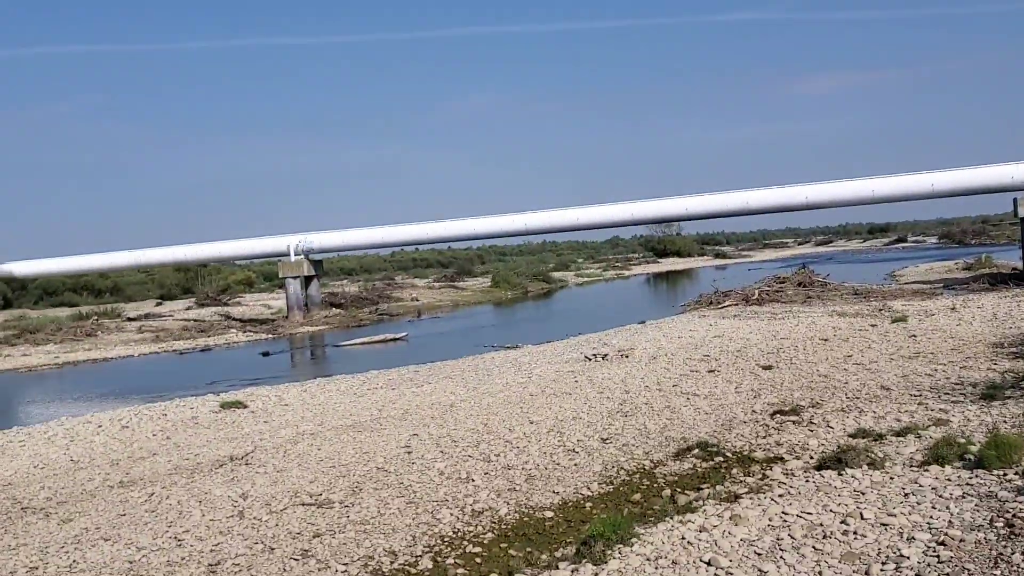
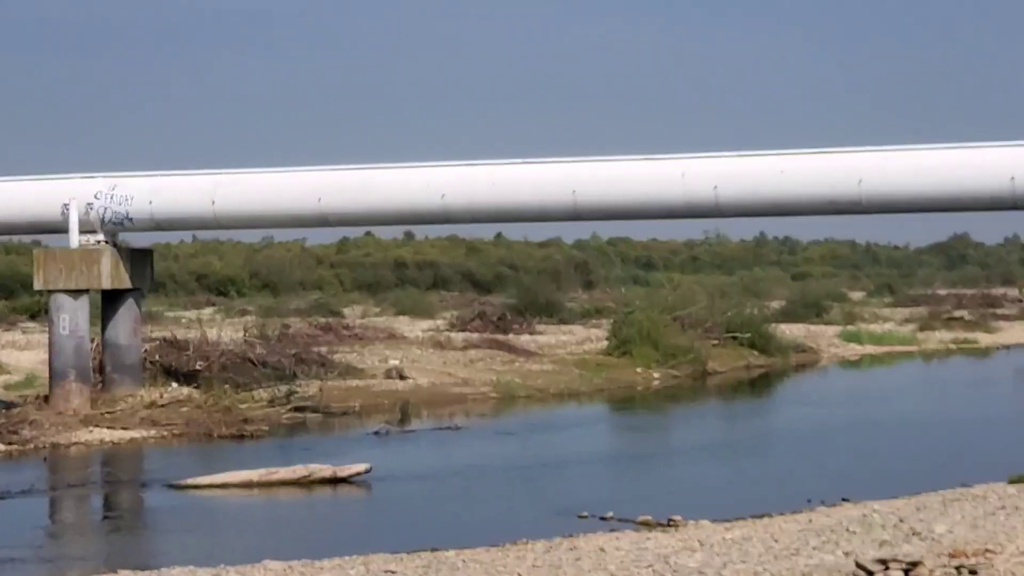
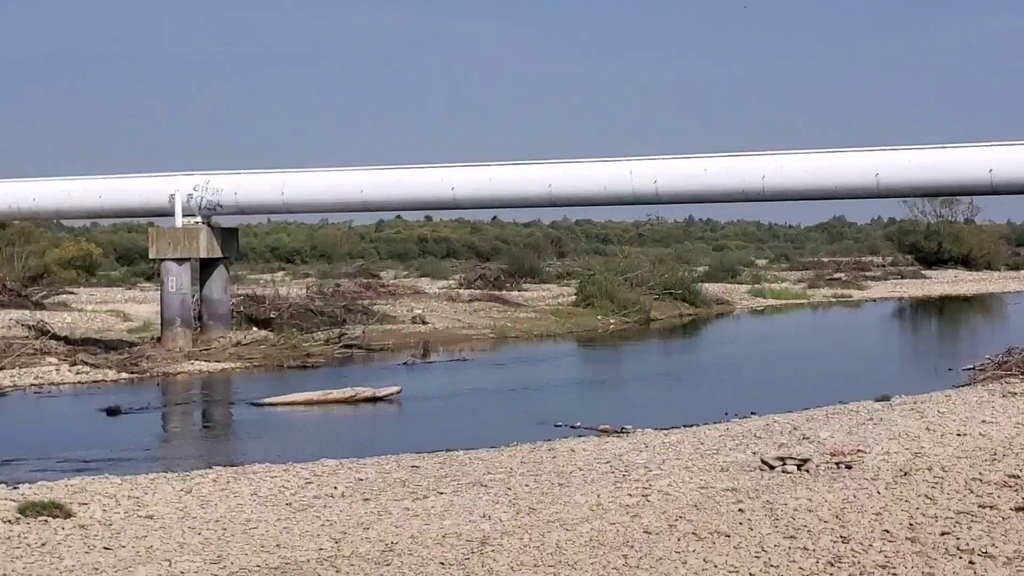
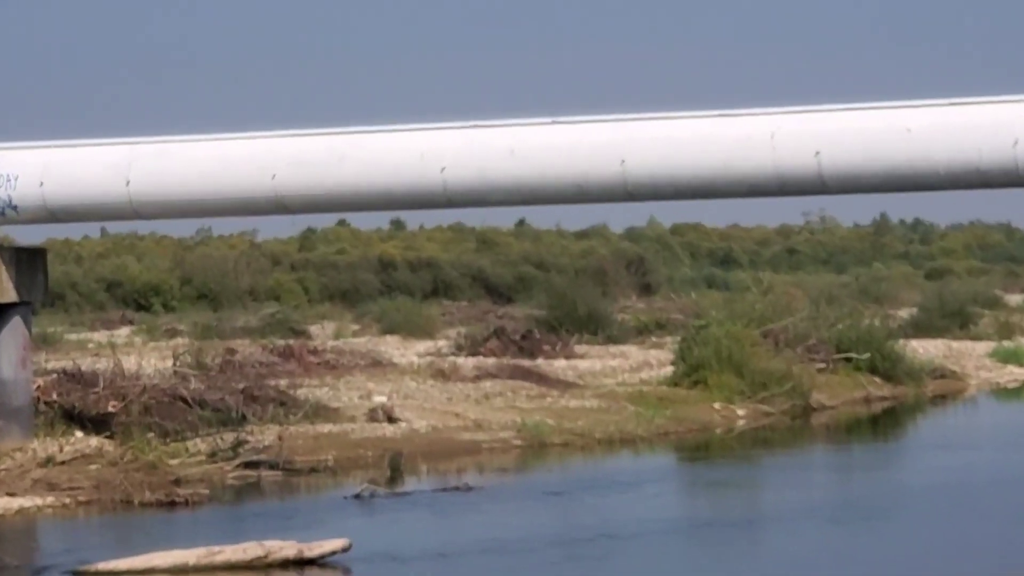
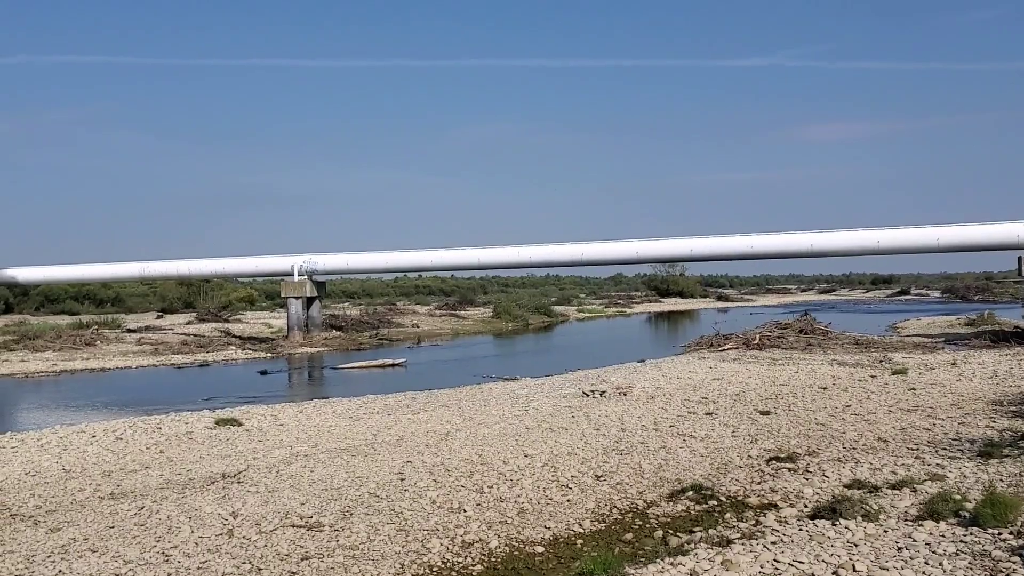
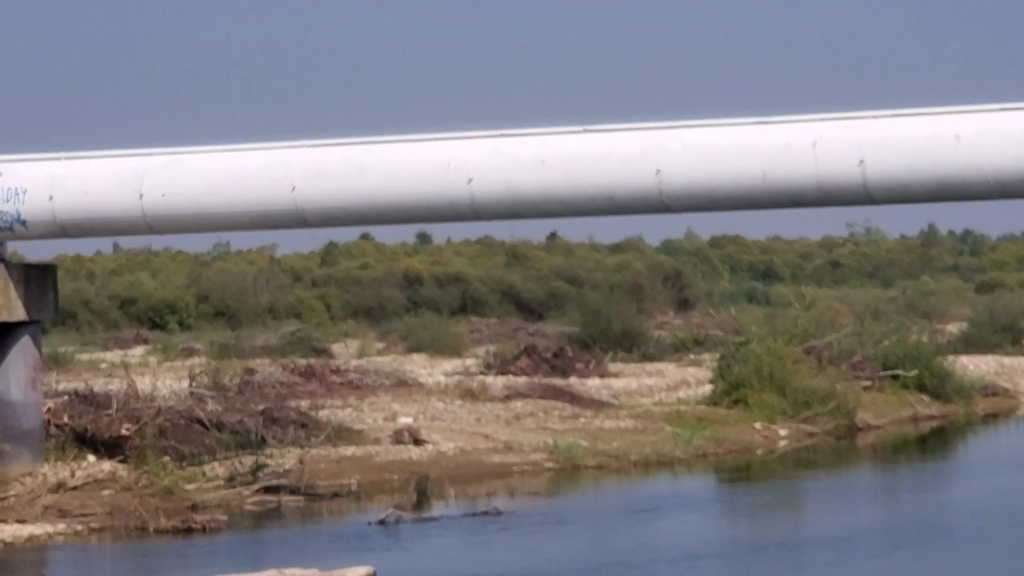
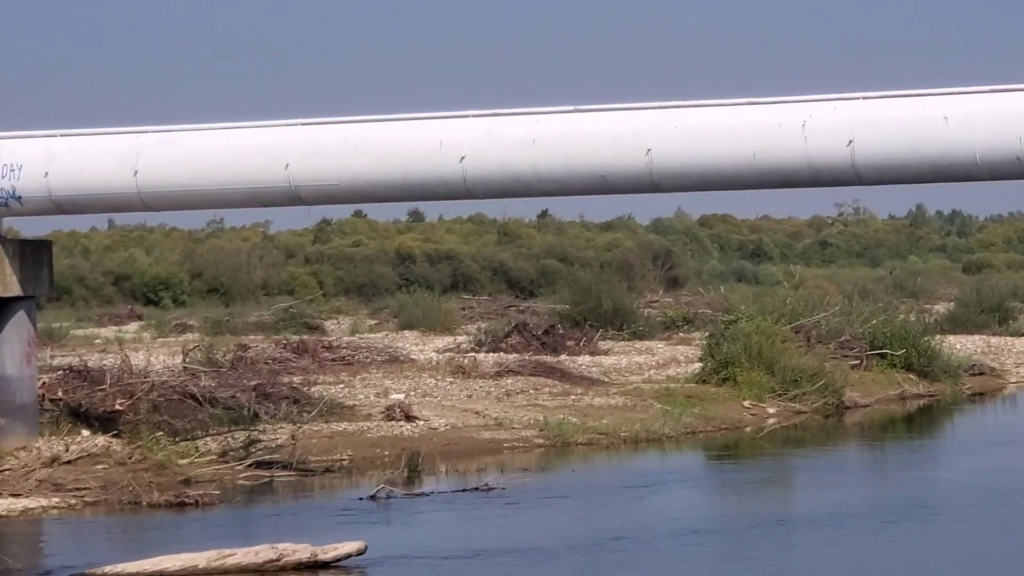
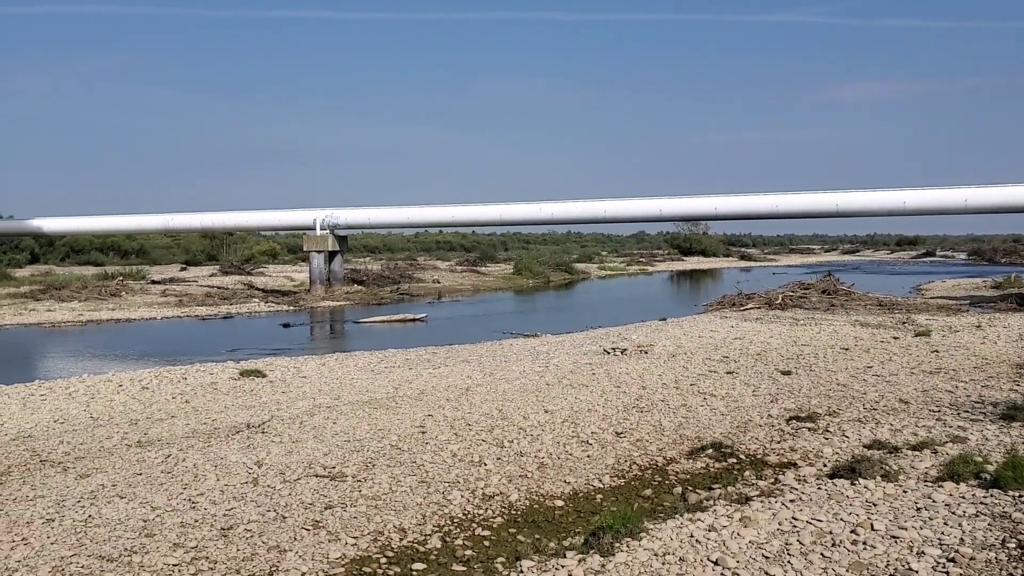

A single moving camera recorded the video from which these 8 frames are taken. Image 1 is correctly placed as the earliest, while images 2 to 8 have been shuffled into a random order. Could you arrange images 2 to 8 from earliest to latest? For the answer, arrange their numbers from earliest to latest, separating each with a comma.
5, 8, 3, 2, 4, 6, 7
